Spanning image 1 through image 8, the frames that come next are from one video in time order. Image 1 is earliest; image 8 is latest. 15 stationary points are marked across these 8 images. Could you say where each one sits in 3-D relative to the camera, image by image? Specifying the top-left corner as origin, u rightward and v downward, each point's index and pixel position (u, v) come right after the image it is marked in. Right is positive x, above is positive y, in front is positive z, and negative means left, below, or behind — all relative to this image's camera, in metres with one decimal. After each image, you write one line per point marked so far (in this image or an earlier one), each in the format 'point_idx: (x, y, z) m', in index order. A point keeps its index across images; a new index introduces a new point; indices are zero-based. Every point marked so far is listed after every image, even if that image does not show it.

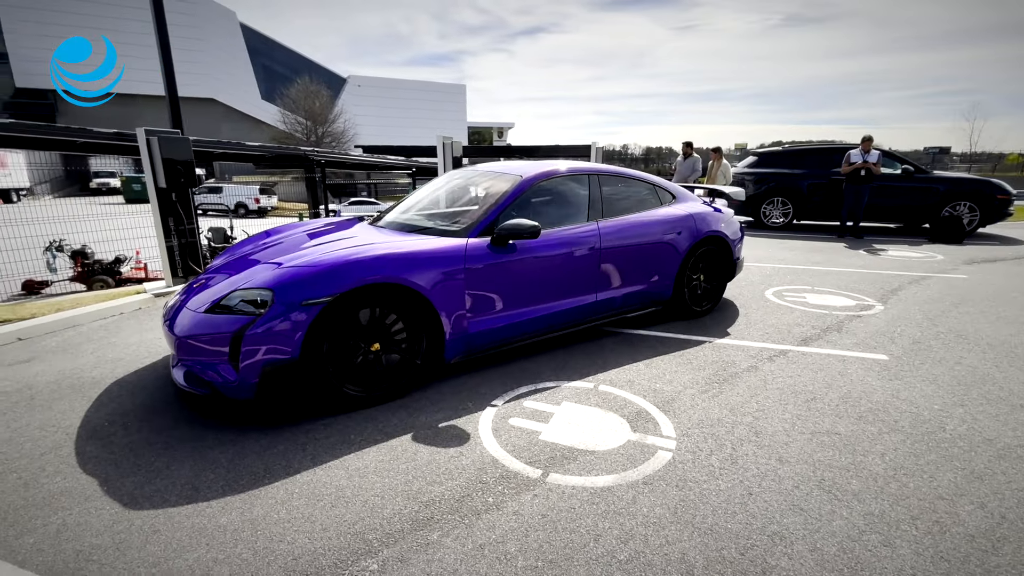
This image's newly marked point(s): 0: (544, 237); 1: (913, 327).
0: (+0.2, +0.4, +3.5) m
1: (+3.5, -0.3, +4.2) m
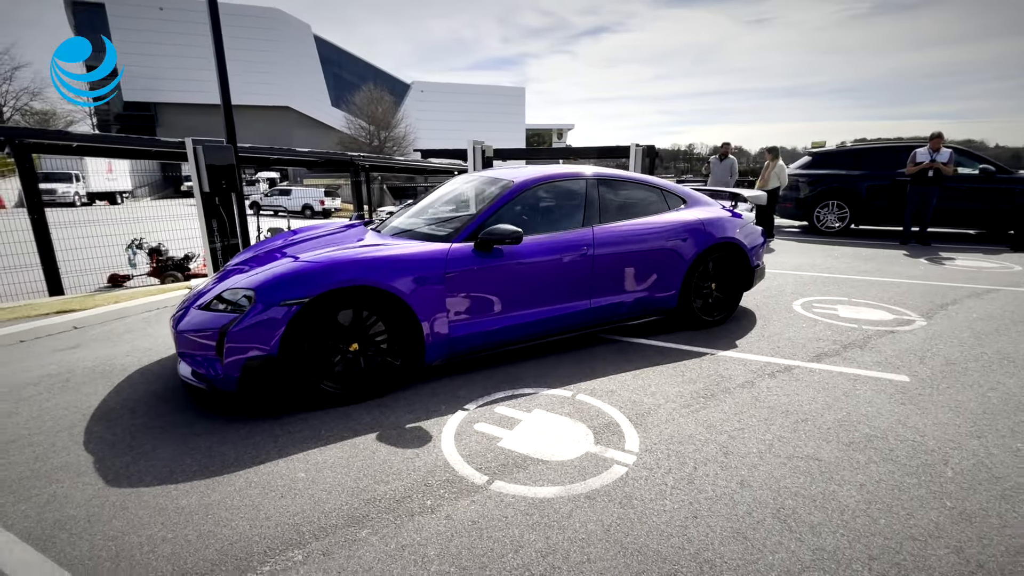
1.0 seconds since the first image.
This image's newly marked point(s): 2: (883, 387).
0: (+0.1, +0.3, +3.5) m
1: (+3.5, -0.5, +3.8) m
2: (+2.5, -0.7, +3.2) m
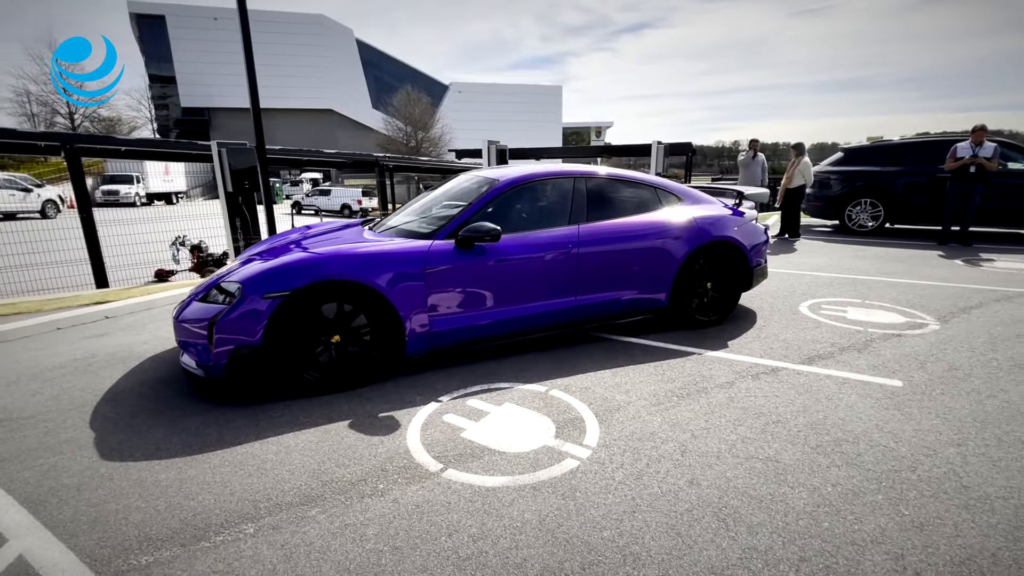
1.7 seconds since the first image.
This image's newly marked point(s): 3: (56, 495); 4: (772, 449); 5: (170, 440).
0: (0.0, +0.4, +3.6) m
1: (+3.4, -0.5, +3.6) m
2: (+2.3, -0.7, +3.0) m
3: (-2.1, -1.0, +2.2) m
4: (+1.3, -0.8, +2.4) m
5: (-1.9, -0.9, +2.7) m
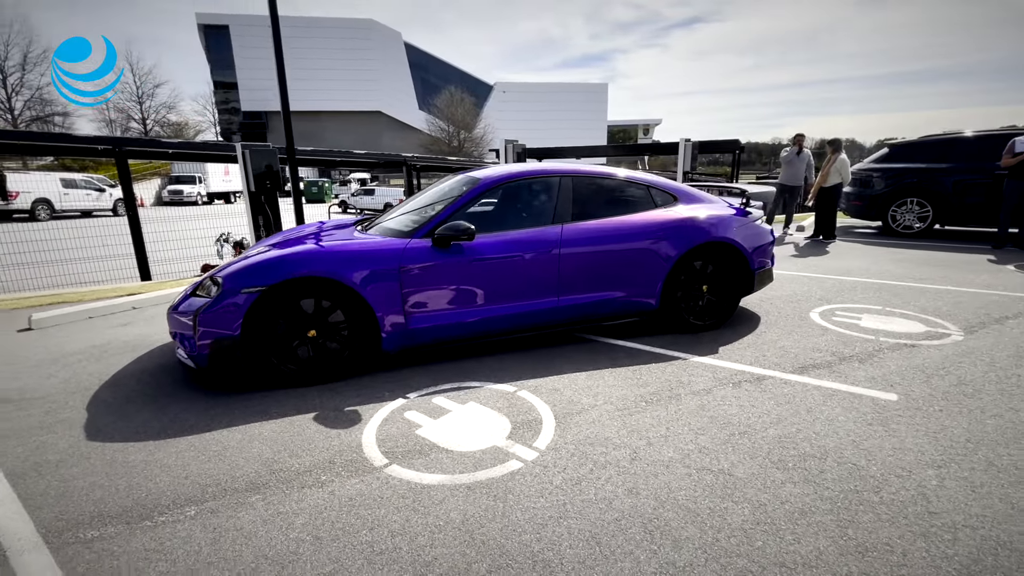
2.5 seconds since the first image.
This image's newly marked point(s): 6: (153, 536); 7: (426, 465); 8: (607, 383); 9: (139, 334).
0: (-0.1, +0.4, +3.5) m
1: (+3.2, -0.5, +3.3) m
2: (+2.1, -0.7, +2.8) m
3: (-2.4, -0.9, +2.4) m
4: (+1.0, -0.8, +2.3) m
5: (-2.2, -0.8, +2.9) m
6: (-1.5, -1.0, +1.9) m
7: (-0.4, -0.9, +2.4) m
8: (+0.6, -0.6, +3.2) m
9: (-3.5, -0.4, +4.5) m
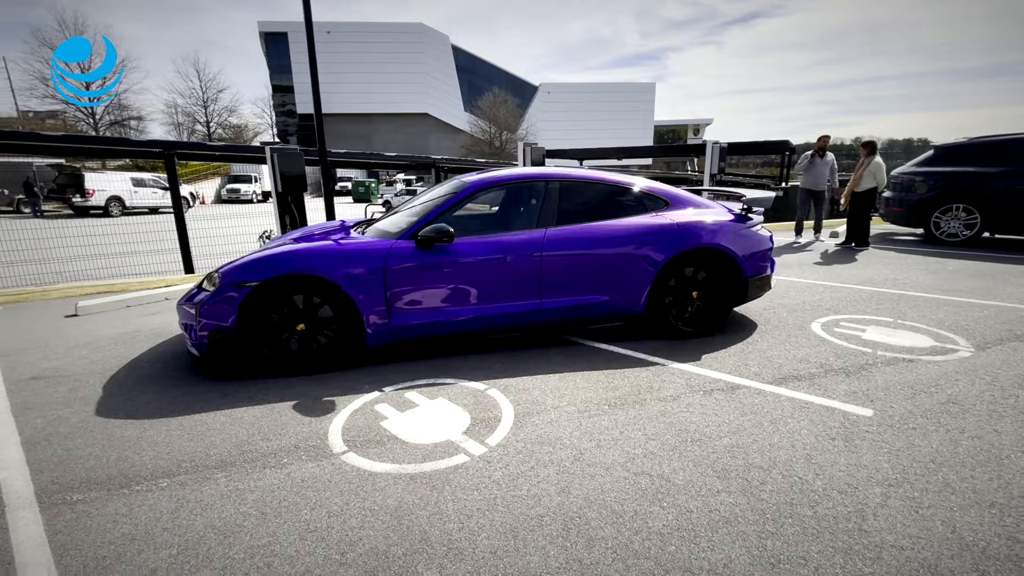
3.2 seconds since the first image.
0: (-0.3, +0.4, +3.7) m
1: (+3.0, -0.6, +3.1) m
2: (+1.8, -0.8, +2.8) m
3: (-2.7, -0.9, +2.7) m
4: (+0.8, -0.9, +2.3) m
5: (-2.4, -0.8, +3.1) m
6: (-1.8, -1.0, +2.2) m
7: (-0.7, -0.9, +2.5) m
8: (+0.4, -0.7, +3.2) m
9: (-3.5, -0.3, +4.9) m
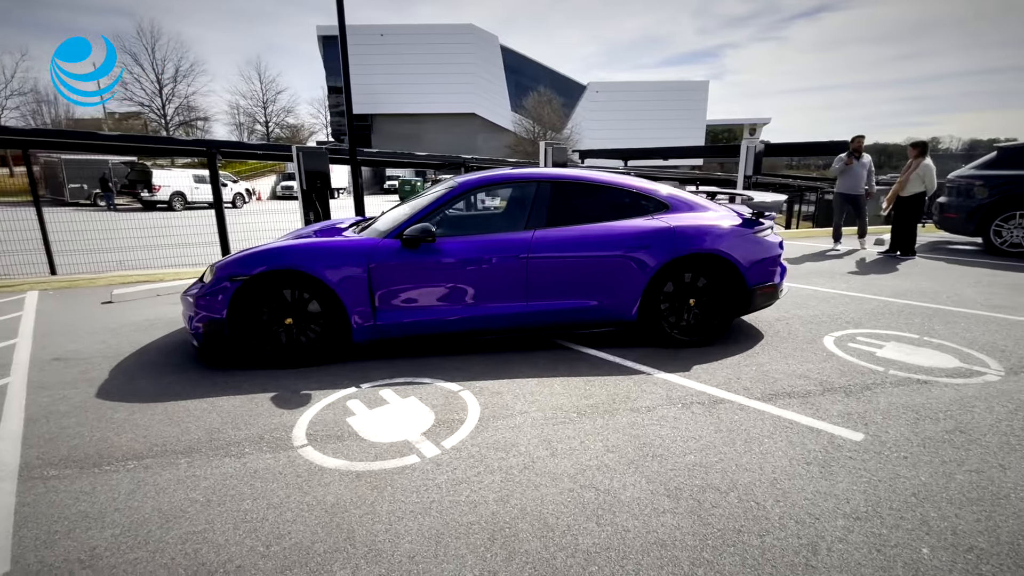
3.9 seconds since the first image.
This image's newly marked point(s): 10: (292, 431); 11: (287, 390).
0: (-0.4, +0.4, +3.6) m
1: (+2.8, -0.7, +2.8) m
2: (+1.6, -0.8, +2.6) m
3: (-2.9, -0.8, +2.9) m
4: (+0.5, -0.9, +2.2) m
5: (-2.6, -0.7, +3.3) m
6: (-2.0, -0.9, +2.3) m
7: (-0.9, -0.9, +2.5) m
8: (+0.3, -0.7, +3.2) m
9: (-3.5, -0.3, +5.1) m
10: (-1.3, -0.8, +2.7) m
11: (-1.5, -0.7, +3.3) m
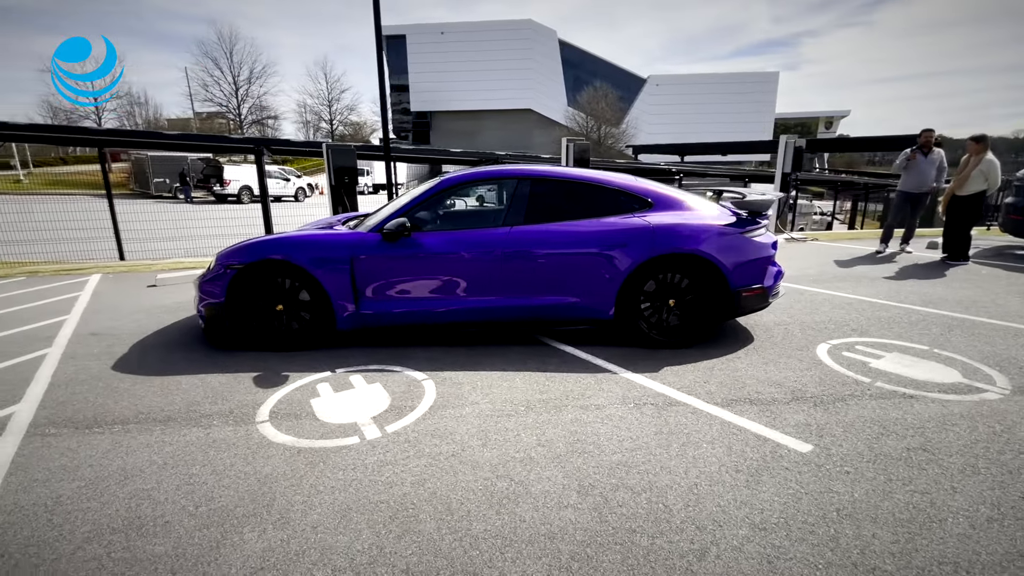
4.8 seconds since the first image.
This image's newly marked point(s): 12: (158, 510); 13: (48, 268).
0: (-0.6, +0.4, +3.8) m
1: (+2.5, -0.8, +2.6) m
2: (+1.3, -0.8, +2.5) m
3: (-3.1, -0.7, +3.4) m
4: (+0.1, -0.9, +2.3) m
5: (-2.8, -0.6, +3.7) m
6: (-2.4, -0.8, +2.6) m
7: (-1.3, -0.8, +2.7) m
8: (0.0, -0.7, +3.2) m
9: (-3.5, -0.1, +5.6) m
10: (-1.6, -0.7, +3.0) m
11: (-1.8, -0.6, +3.5) m
12: (-1.5, -1.0, +2.1) m
13: (-7.5, +0.3, +7.7) m
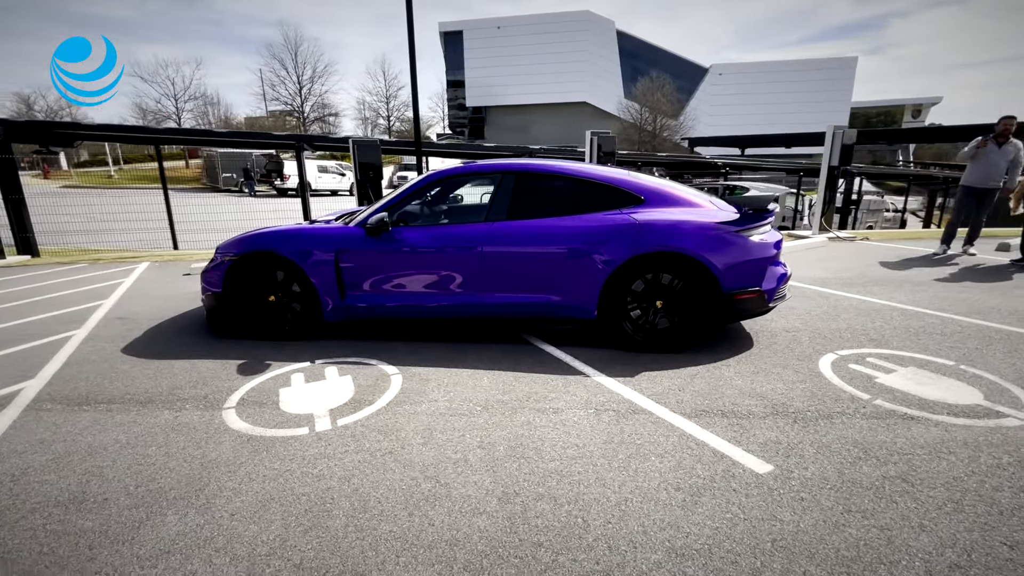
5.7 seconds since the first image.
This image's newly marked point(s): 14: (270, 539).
0: (-0.7, +0.4, +3.8) m
1: (+2.2, -0.8, +2.2) m
2: (+0.9, -0.9, +2.3) m
3: (-3.3, -0.6, +3.7) m
4: (-0.2, -0.9, +2.2) m
5: (-2.9, -0.5, +4.0) m
6: (-2.7, -0.8, +2.9) m
7: (-1.6, -0.8, +2.8) m
8: (-0.2, -0.6, +3.2) m
9: (-3.5, 0.0, +5.9) m
10: (-1.8, -0.7, +3.1) m
11: (-2.0, -0.5, +3.7) m
12: (-1.9, -0.9, +2.2) m
13: (-7.2, +0.6, +8.5) m
14: (-0.9, -1.0, +1.9) m
